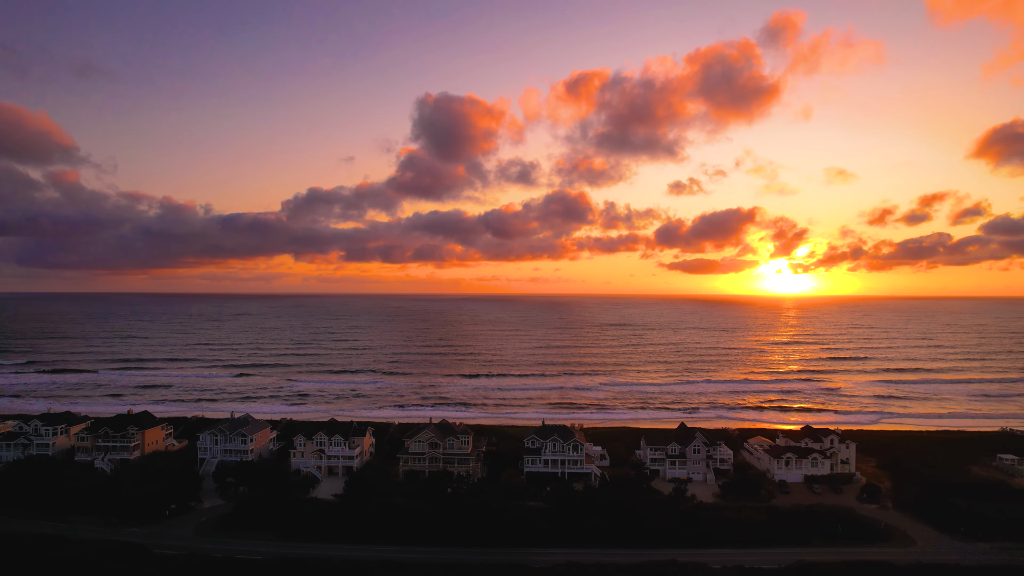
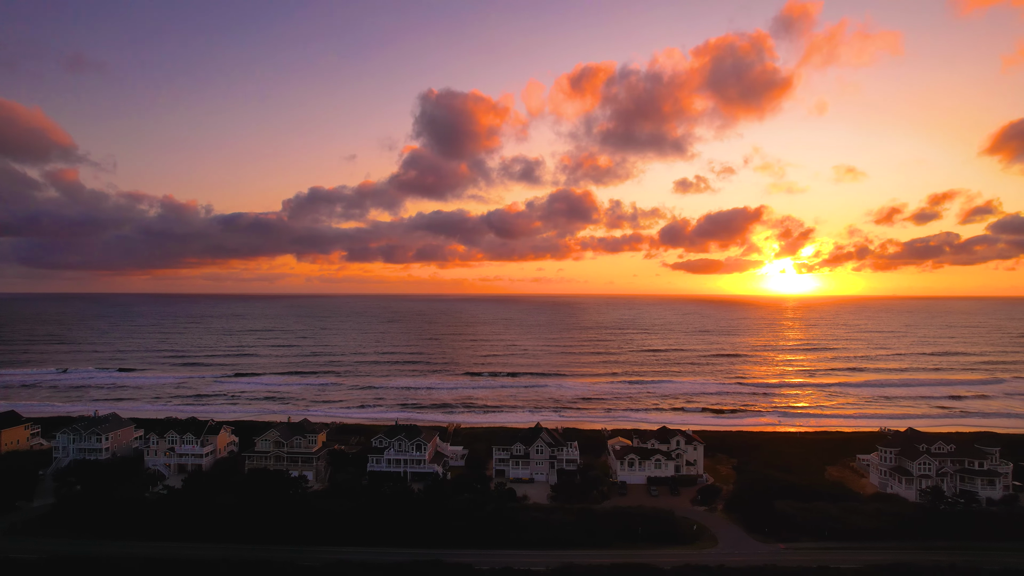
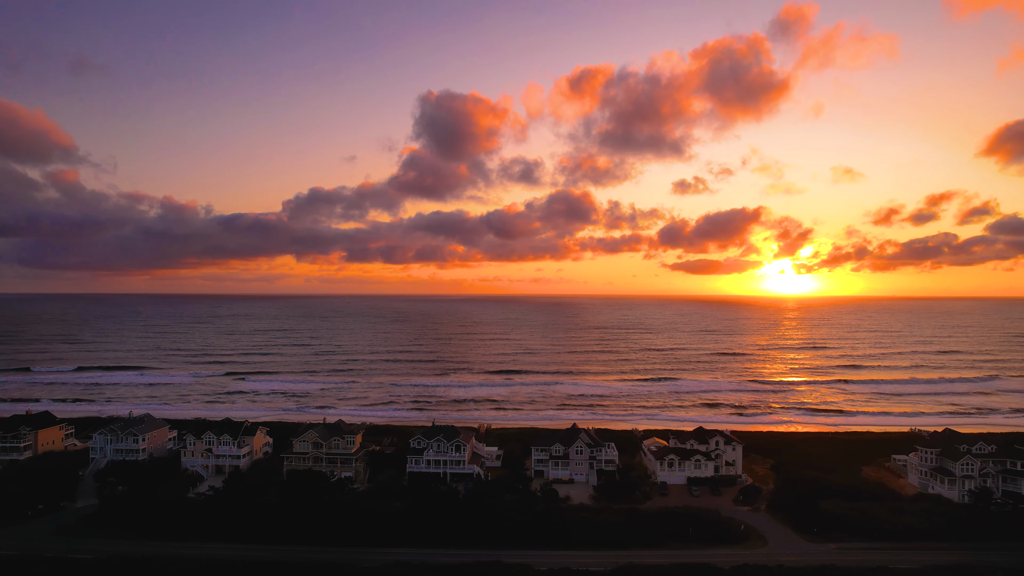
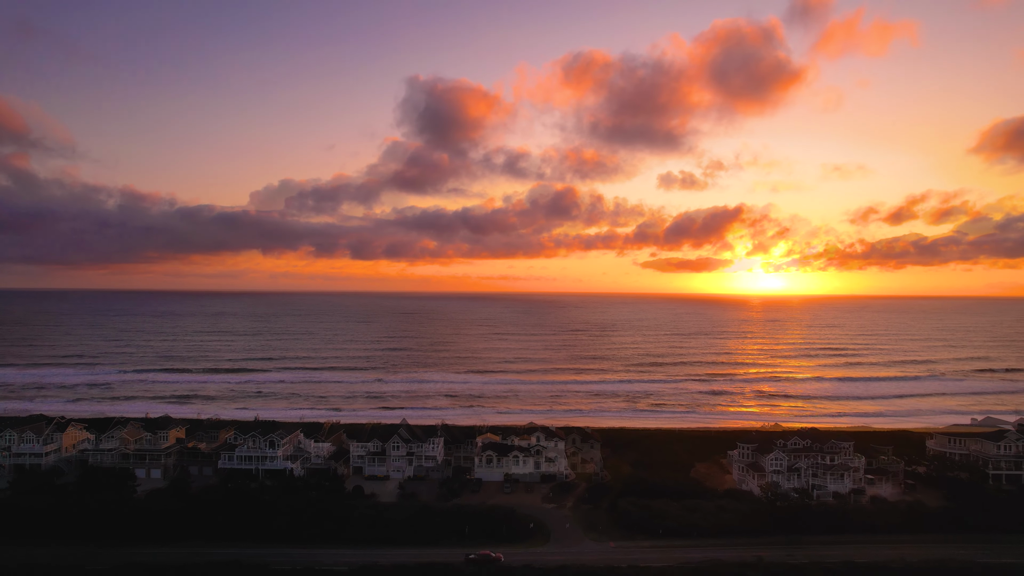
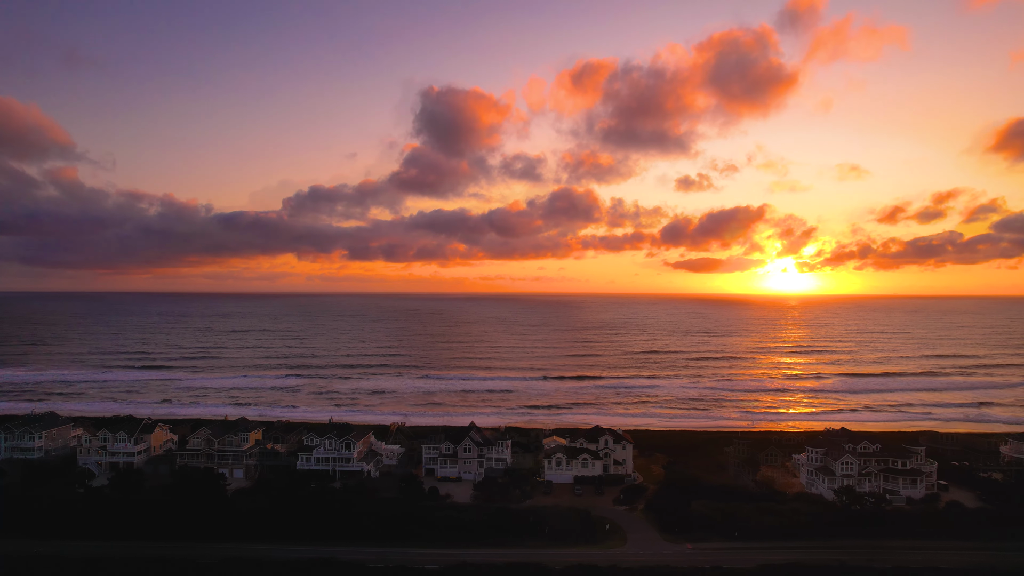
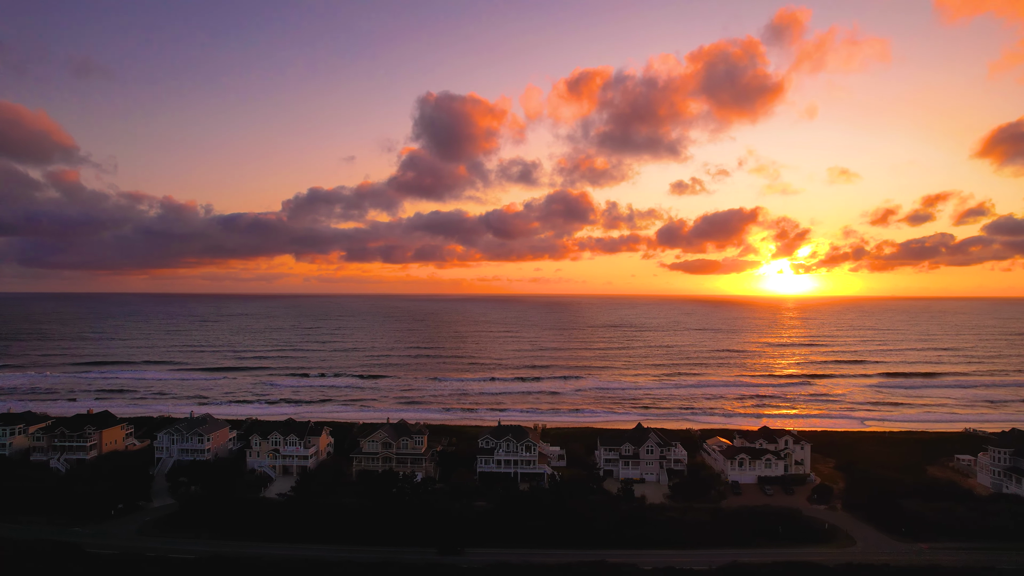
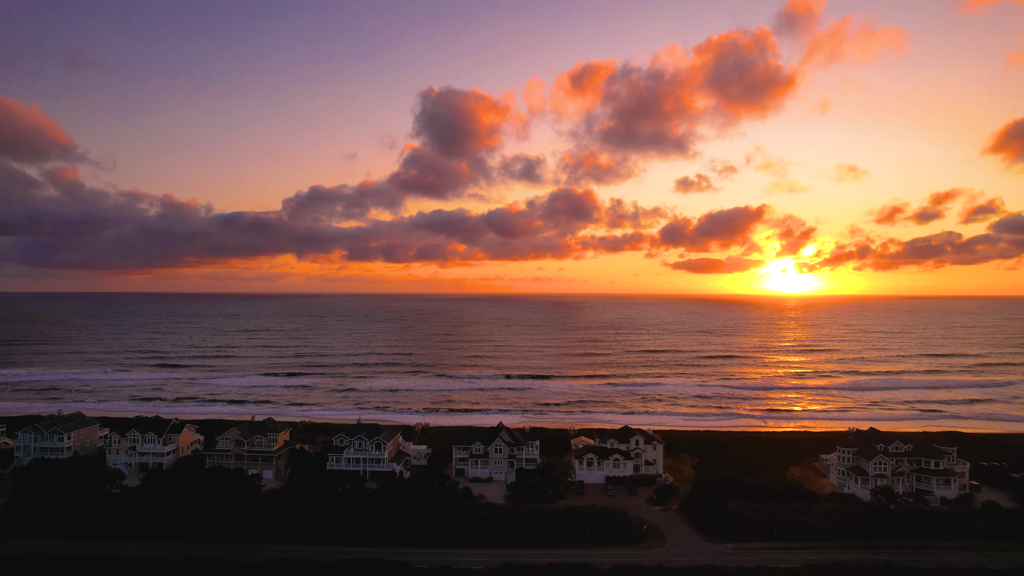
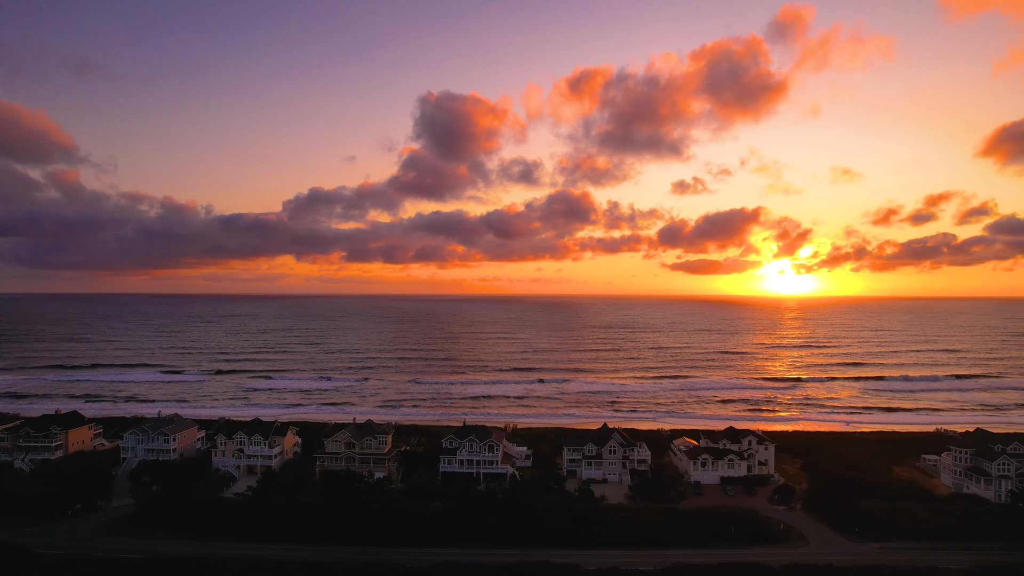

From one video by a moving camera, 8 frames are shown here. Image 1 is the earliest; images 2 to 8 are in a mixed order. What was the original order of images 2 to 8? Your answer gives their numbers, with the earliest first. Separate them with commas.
6, 8, 3, 2, 7, 5, 4
